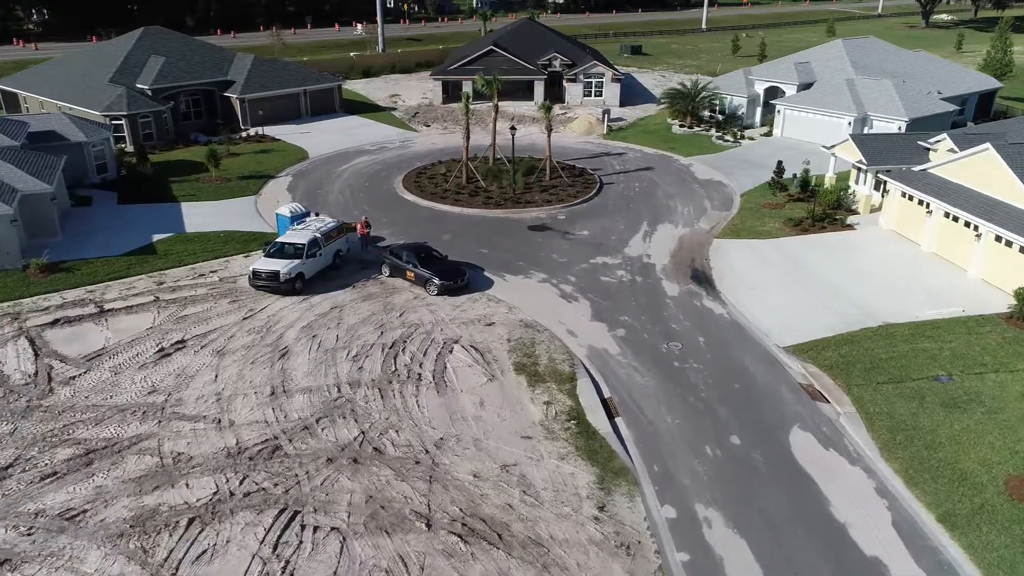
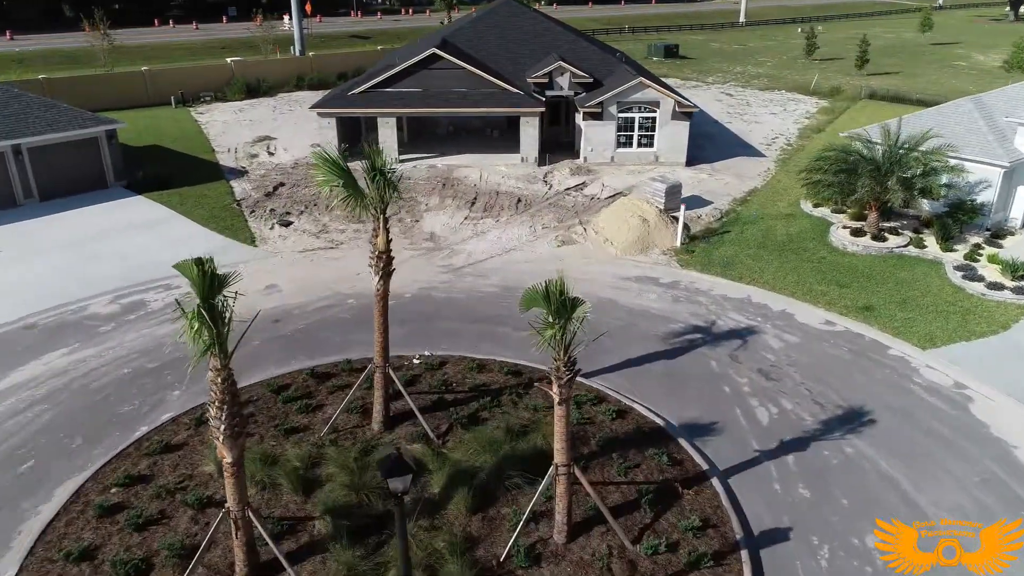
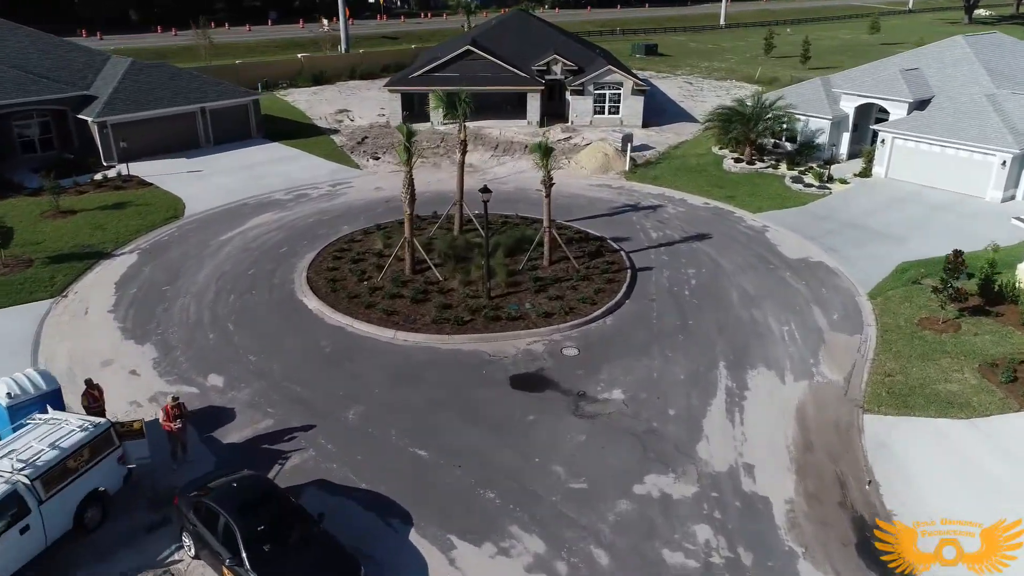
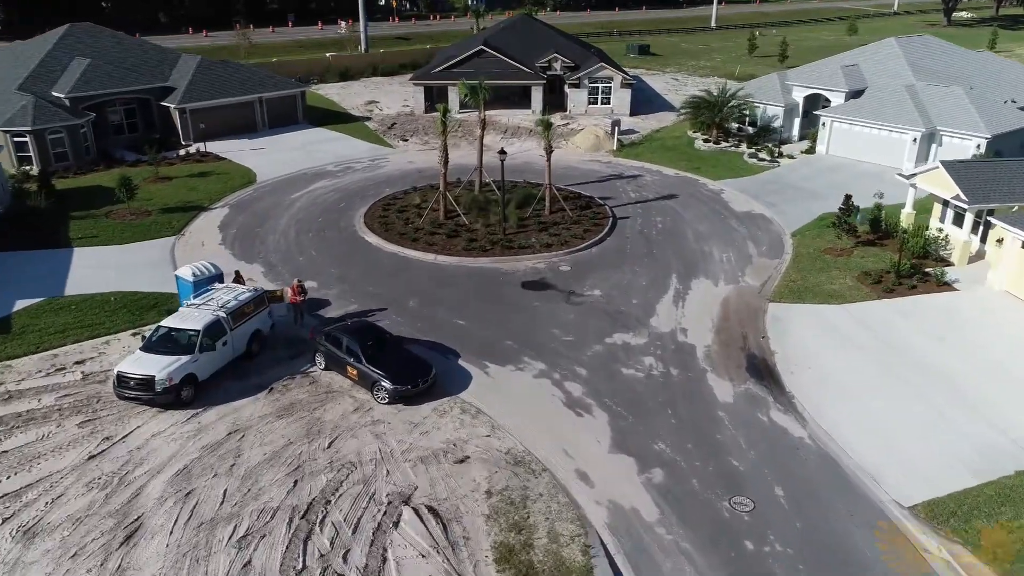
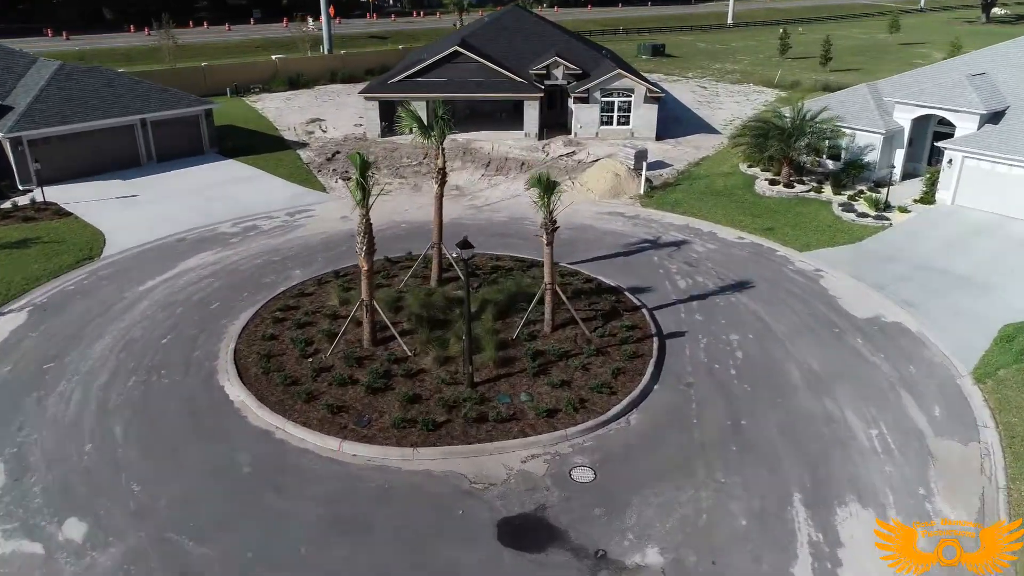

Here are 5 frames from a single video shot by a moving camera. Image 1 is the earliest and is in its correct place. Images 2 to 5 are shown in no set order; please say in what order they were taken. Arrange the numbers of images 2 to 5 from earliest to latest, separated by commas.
4, 3, 5, 2
